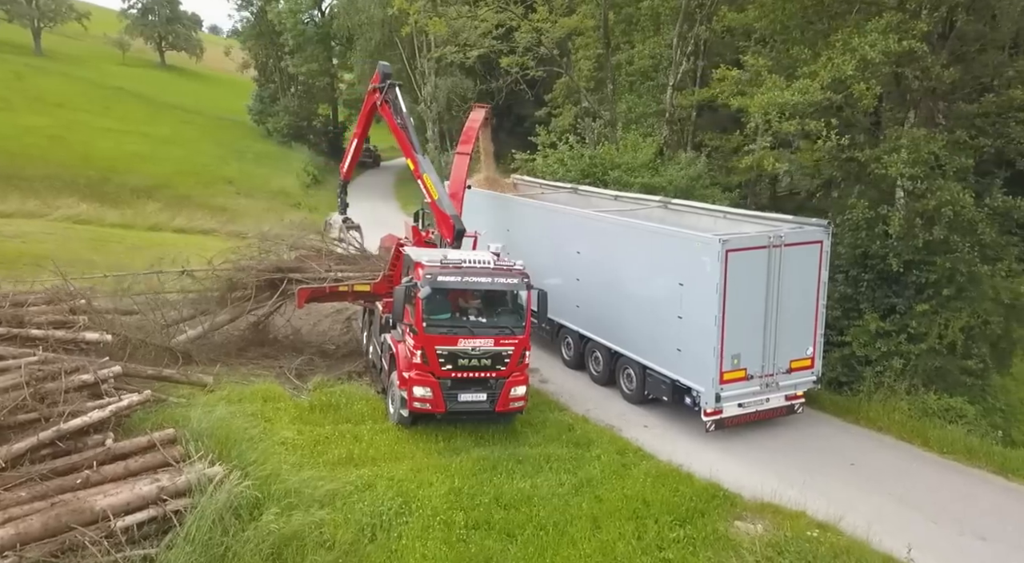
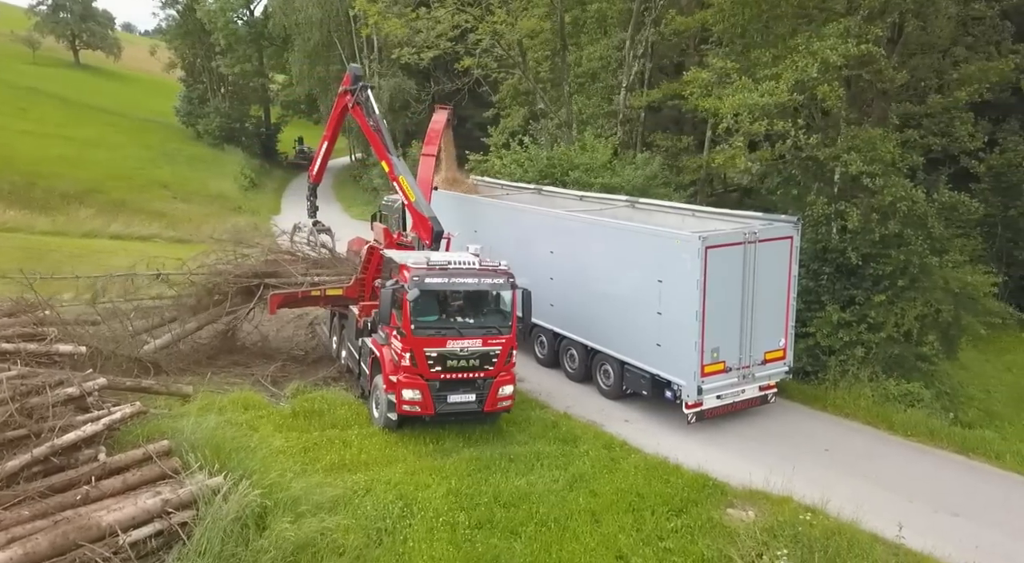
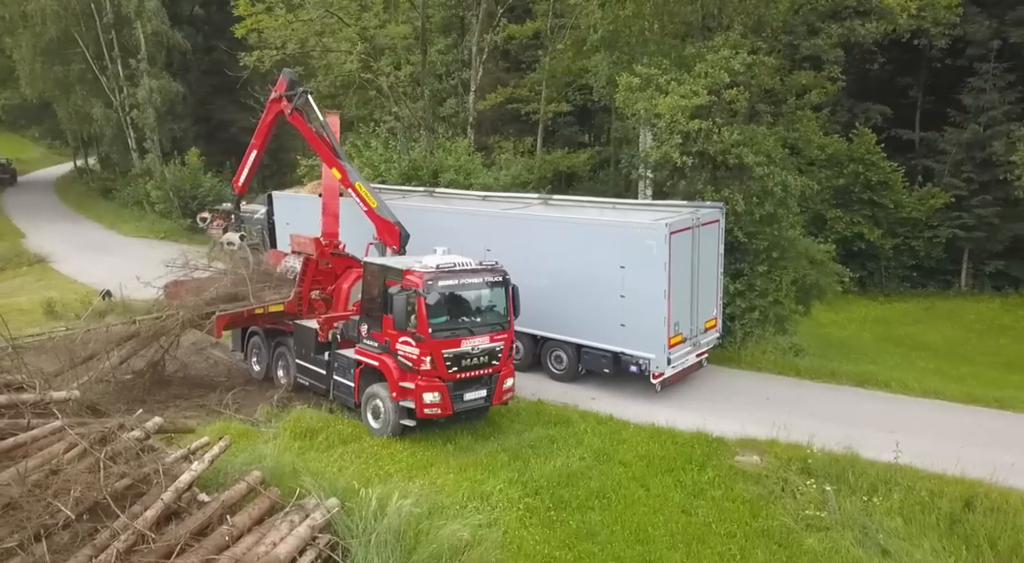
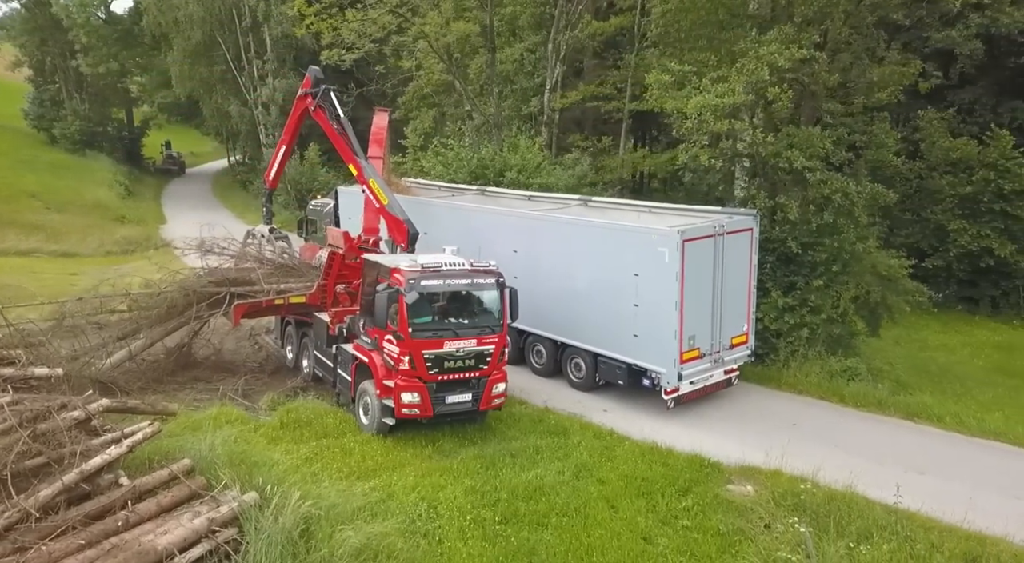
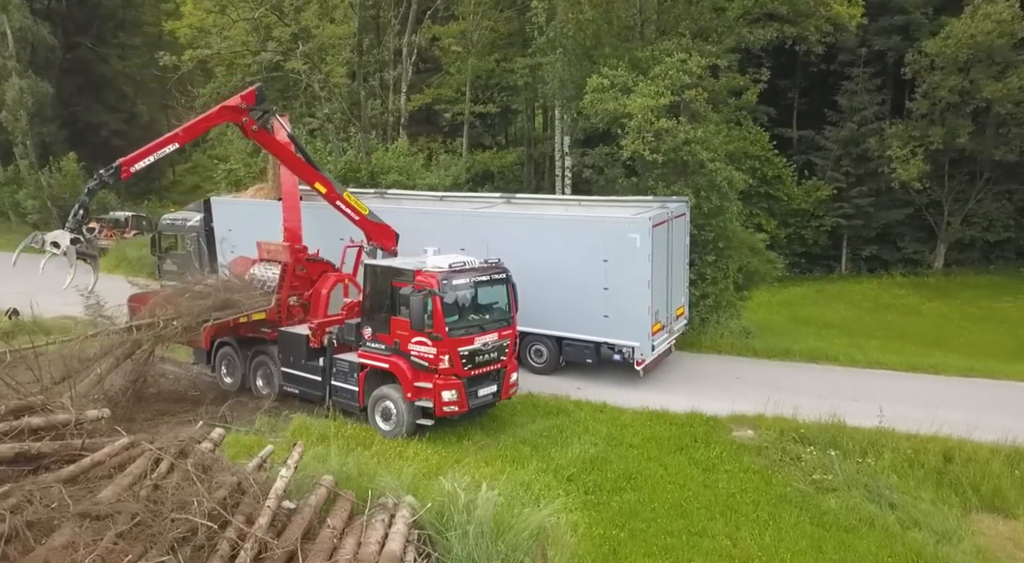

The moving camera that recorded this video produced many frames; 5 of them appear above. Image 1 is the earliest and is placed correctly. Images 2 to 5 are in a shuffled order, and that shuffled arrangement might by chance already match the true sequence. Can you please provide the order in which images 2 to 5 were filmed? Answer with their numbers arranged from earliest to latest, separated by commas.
2, 4, 3, 5
